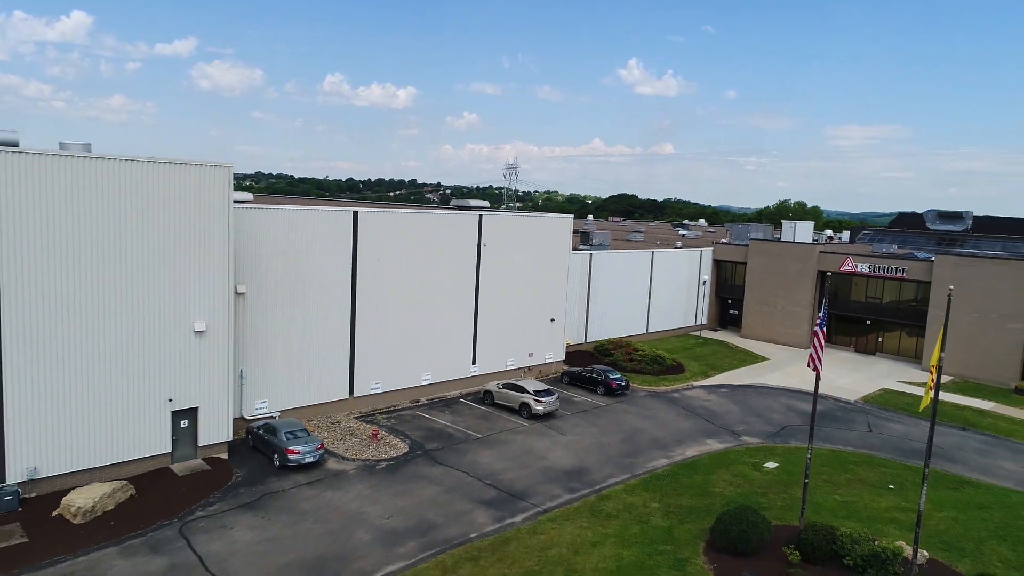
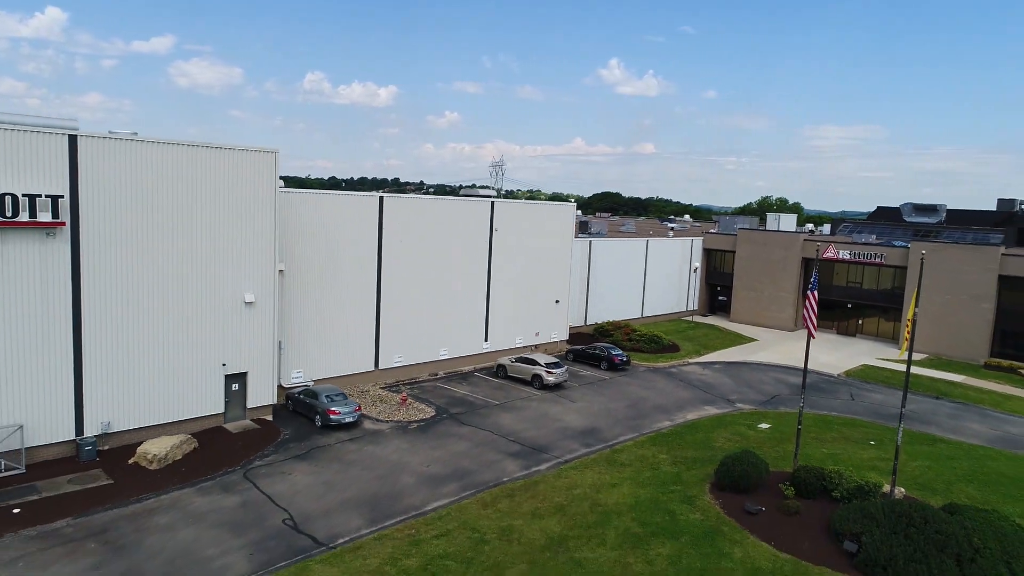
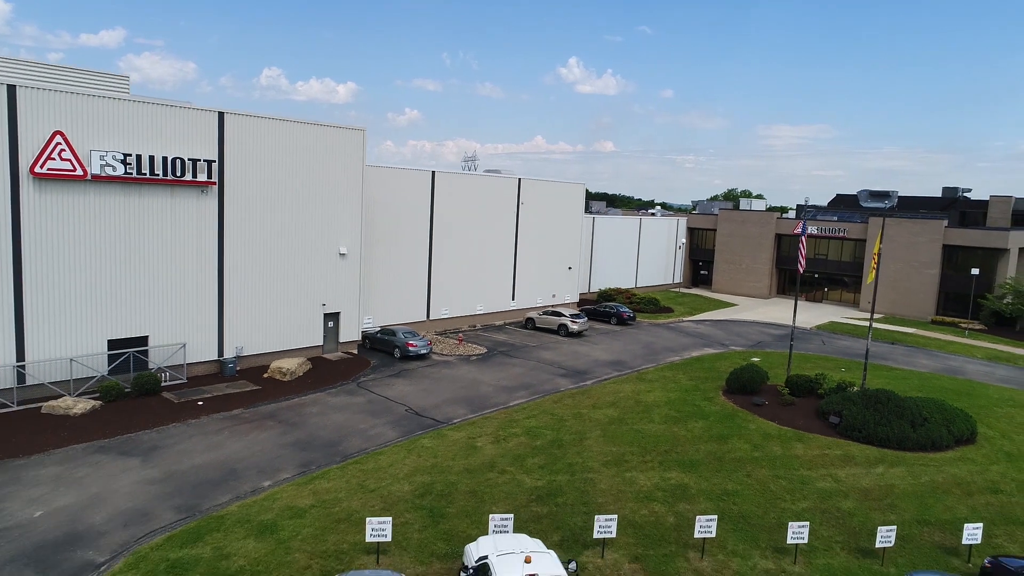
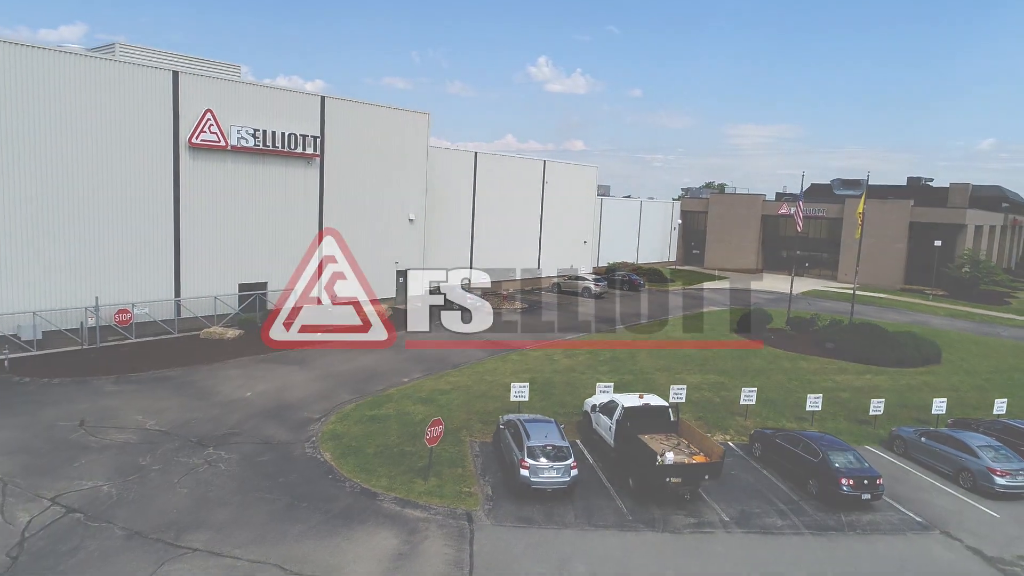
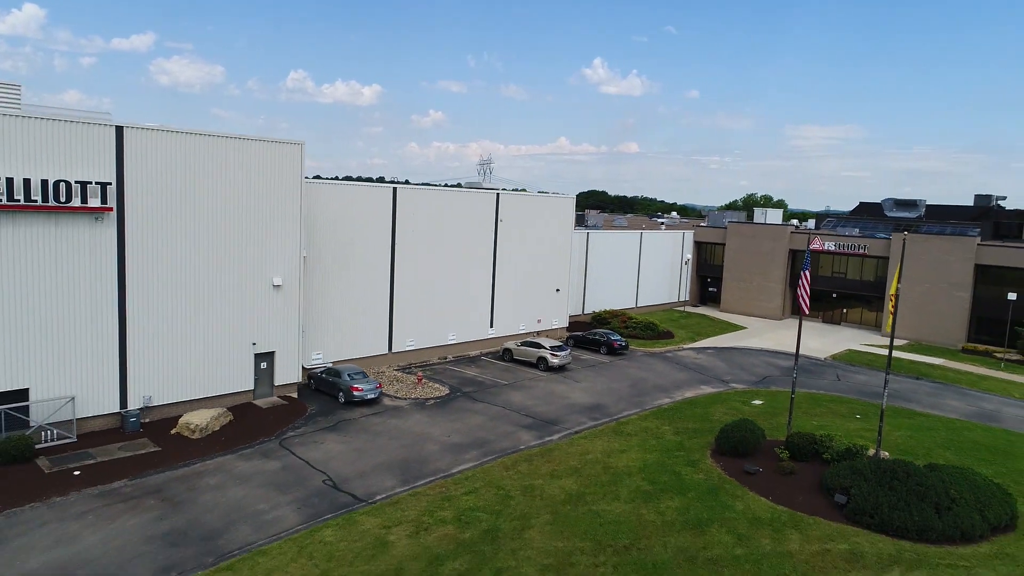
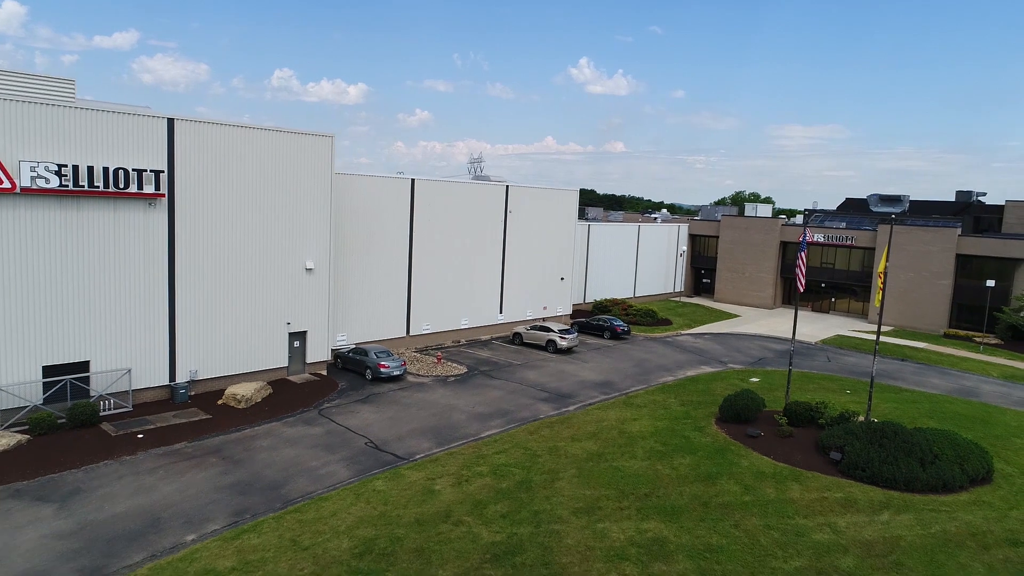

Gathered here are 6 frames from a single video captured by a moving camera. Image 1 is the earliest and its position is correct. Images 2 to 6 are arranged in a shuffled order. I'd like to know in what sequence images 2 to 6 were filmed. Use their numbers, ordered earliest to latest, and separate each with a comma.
2, 5, 6, 3, 4
